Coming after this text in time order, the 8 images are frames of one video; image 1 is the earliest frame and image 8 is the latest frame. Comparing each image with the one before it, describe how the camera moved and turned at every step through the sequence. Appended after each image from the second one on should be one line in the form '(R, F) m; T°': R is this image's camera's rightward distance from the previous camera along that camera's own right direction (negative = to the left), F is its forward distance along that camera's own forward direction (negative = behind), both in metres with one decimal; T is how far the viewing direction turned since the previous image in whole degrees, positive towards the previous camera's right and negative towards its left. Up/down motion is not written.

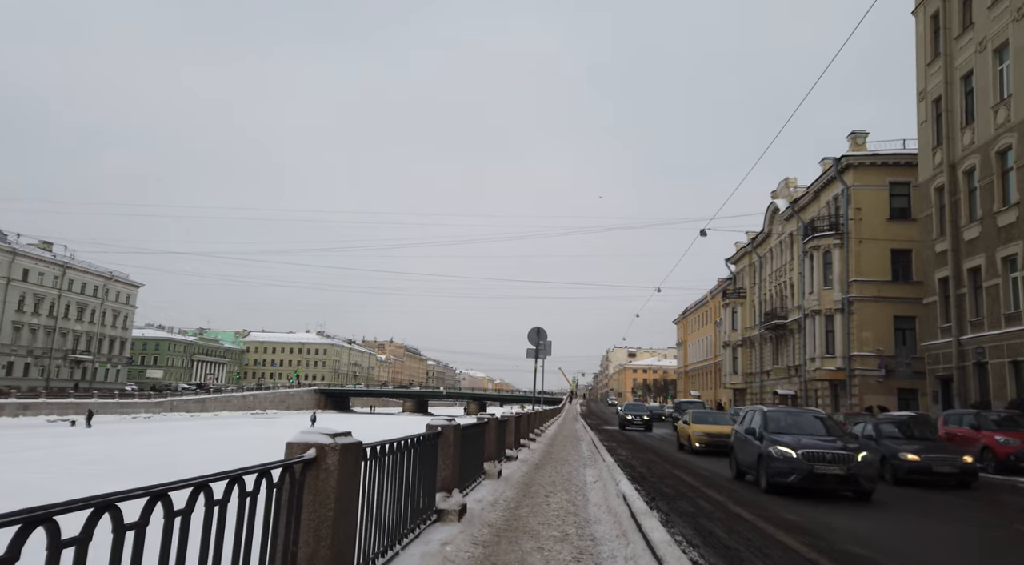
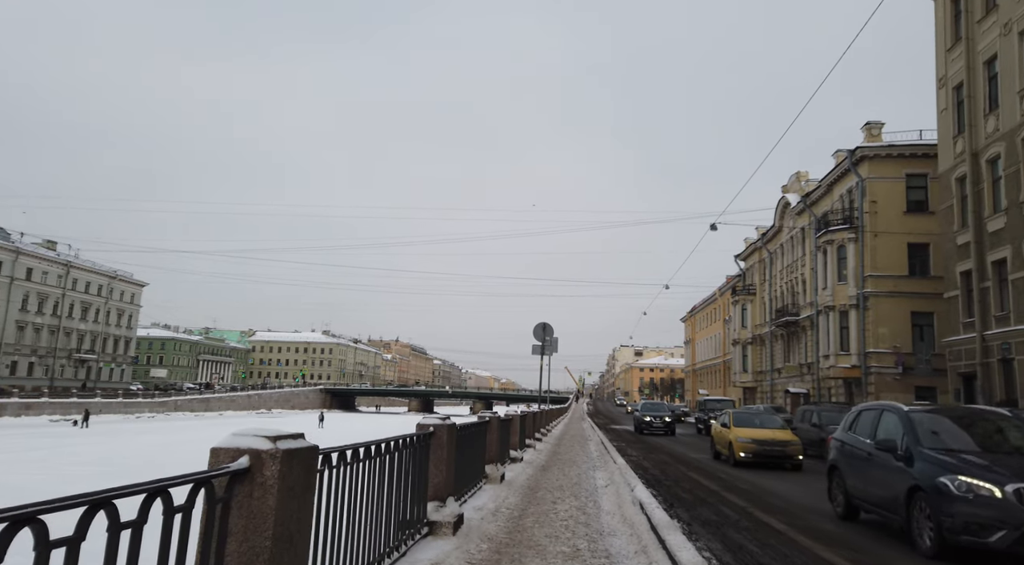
(0.0, +0.8) m; -1°
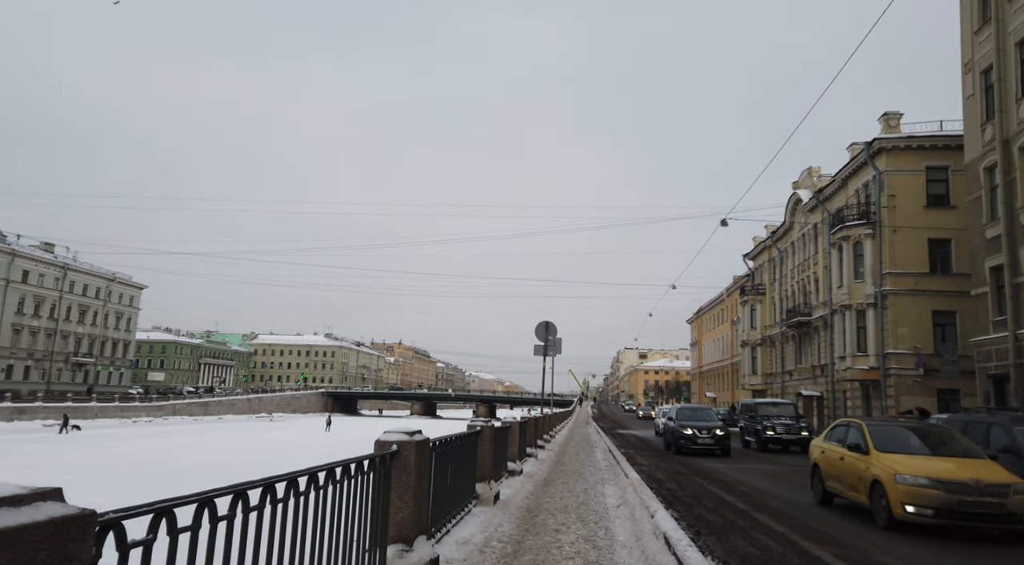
(+0.1, +1.4) m; 0°
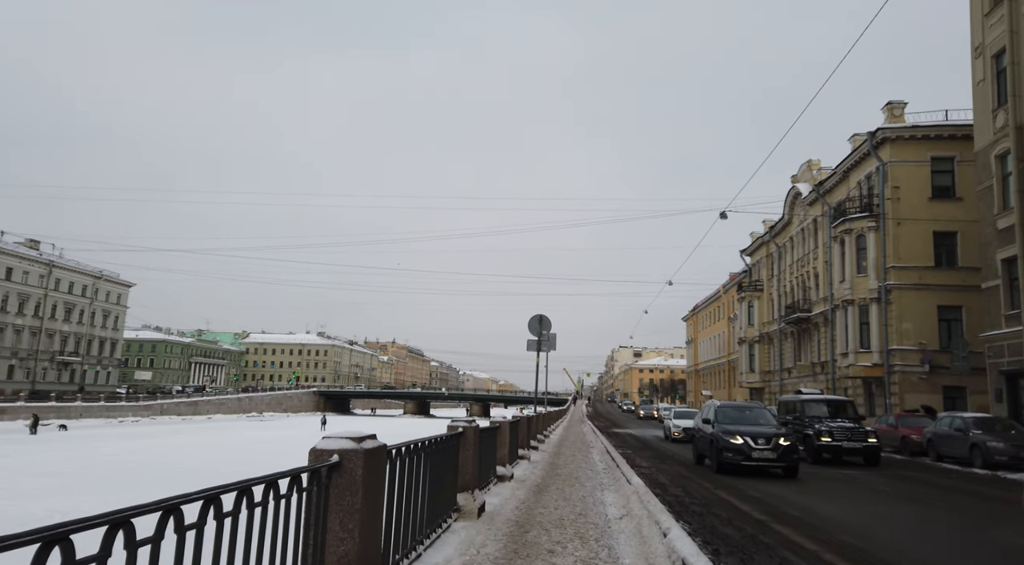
(+0.1, +1.1) m; +1°
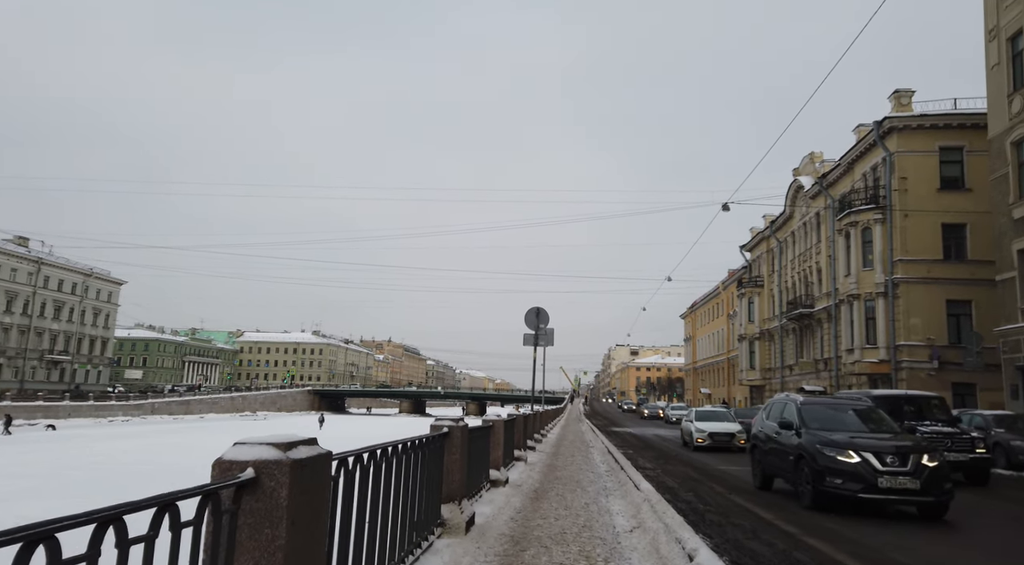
(0.0, +1.0) m; 0°
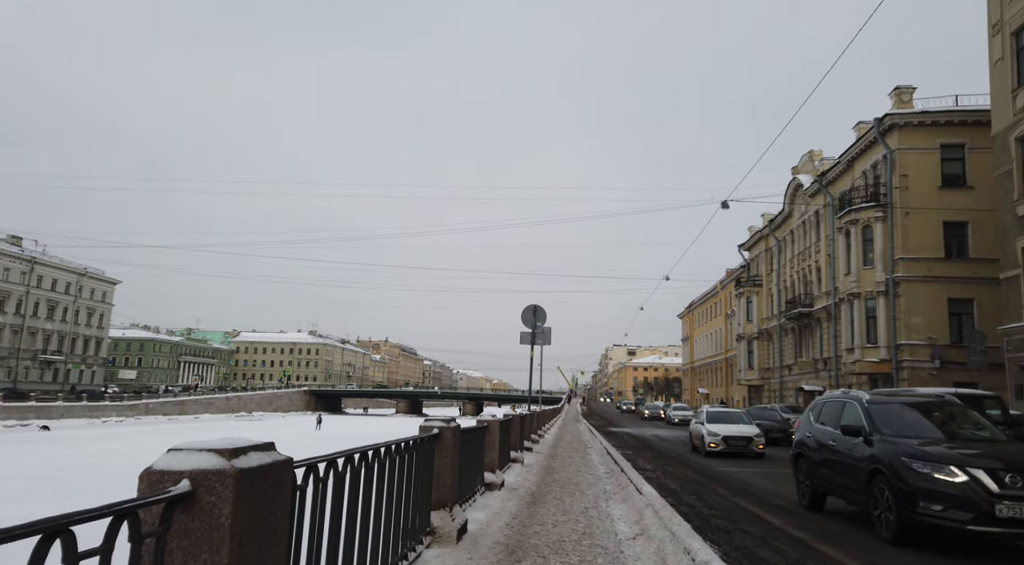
(0.0, +0.4) m; 0°
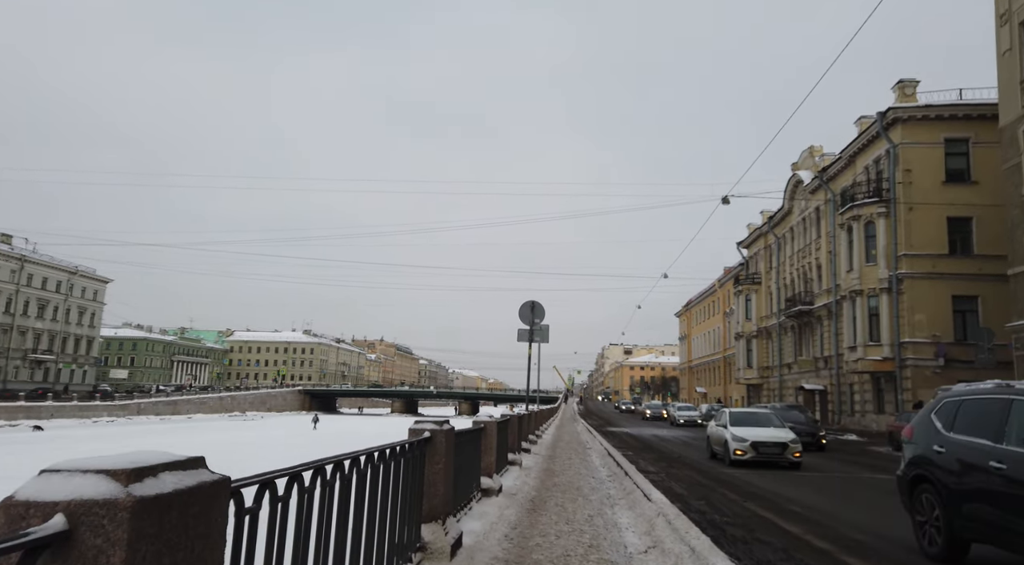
(0.0, +0.6) m; 0°
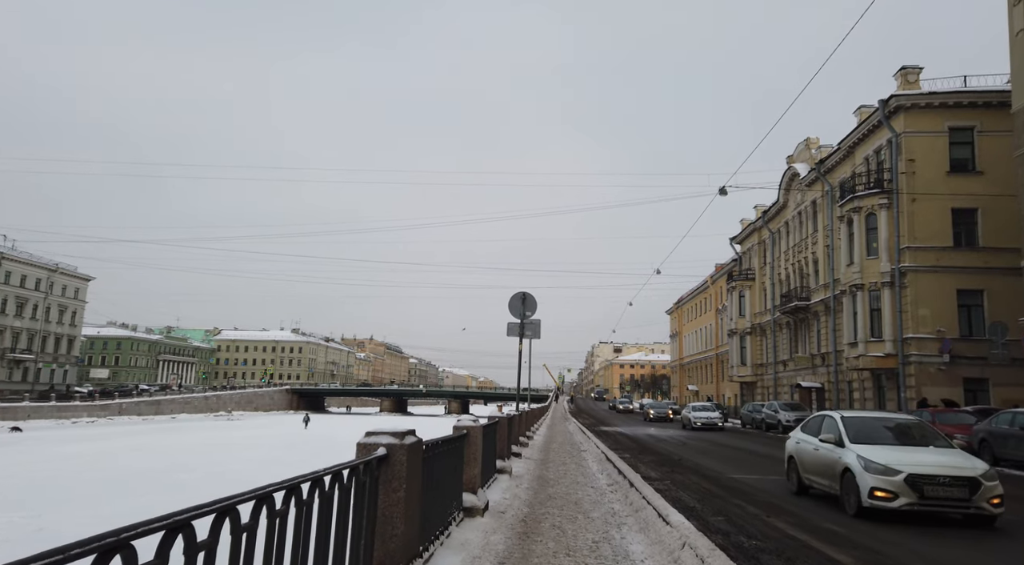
(0.0, +1.2) m; +1°
